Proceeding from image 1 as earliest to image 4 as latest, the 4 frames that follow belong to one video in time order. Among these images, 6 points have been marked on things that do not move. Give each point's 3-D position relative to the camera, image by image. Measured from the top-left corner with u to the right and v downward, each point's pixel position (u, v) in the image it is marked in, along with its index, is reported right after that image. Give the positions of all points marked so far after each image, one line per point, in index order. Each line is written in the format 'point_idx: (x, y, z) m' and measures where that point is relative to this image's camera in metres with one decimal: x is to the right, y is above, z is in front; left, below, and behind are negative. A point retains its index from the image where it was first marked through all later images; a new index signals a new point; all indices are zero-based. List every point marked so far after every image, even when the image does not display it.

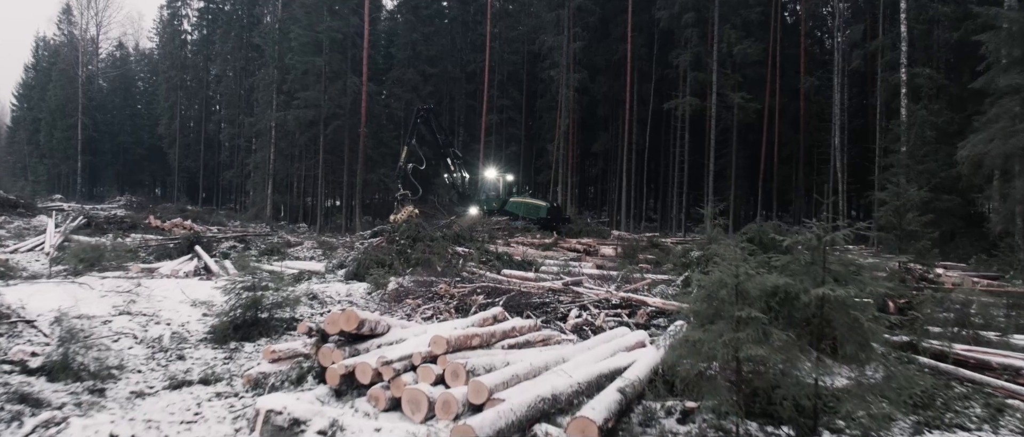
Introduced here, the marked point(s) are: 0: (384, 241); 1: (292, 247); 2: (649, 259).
0: (-2.6, -0.5, +11.8) m
1: (-6.7, -0.9, +17.8) m
2: (+3.7, -1.1, +16.1) m
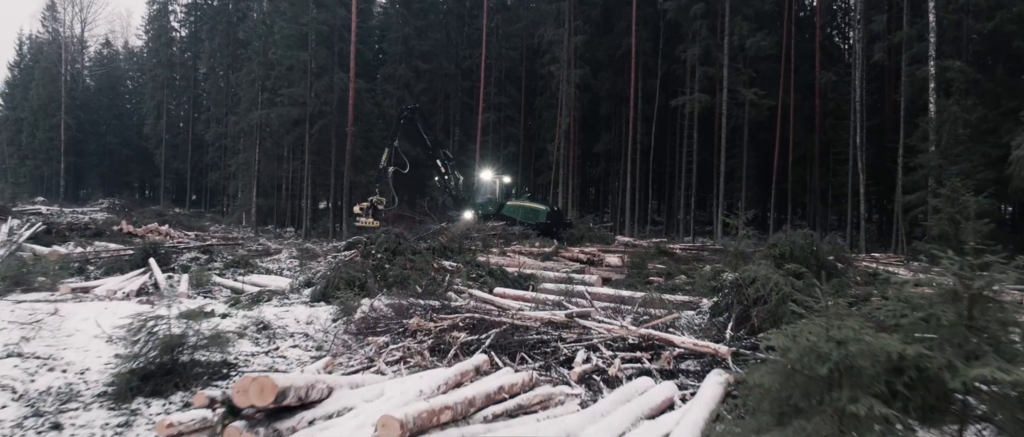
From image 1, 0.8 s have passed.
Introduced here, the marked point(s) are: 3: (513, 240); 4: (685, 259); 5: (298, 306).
0: (-2.7, -0.6, +10.3) m
1: (-6.8, -1.1, +16.3) m
2: (+3.6, -1.3, +14.5) m
3: (0.0, -0.7, +18.6) m
4: (+5.4, -1.4, +18.2) m
5: (-3.2, -1.3, +8.7) m
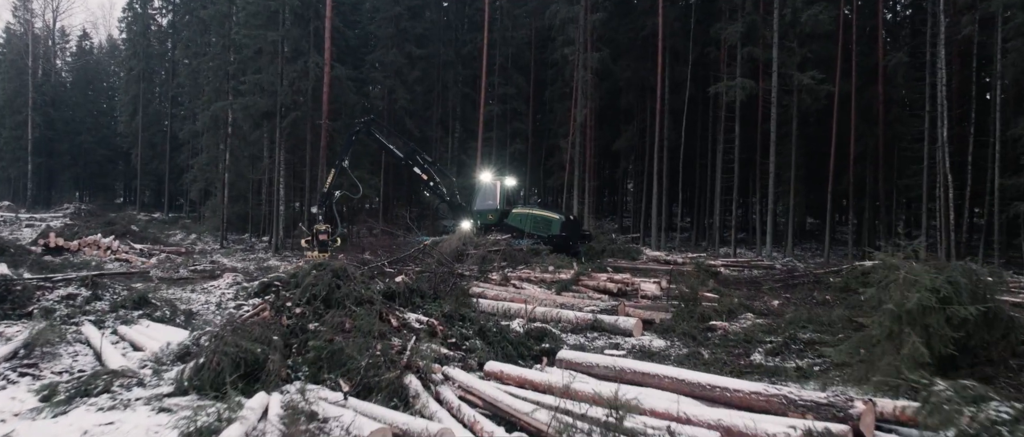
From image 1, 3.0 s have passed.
0: (-2.7, -0.9, +6.5) m
1: (-6.7, -1.4, +12.6) m
2: (+3.7, -1.6, +10.7) m
3: (+0.2, -1.0, +14.8) m
4: (+5.5, -1.7, +14.4) m
5: (-3.1, -1.6, +5.0) m
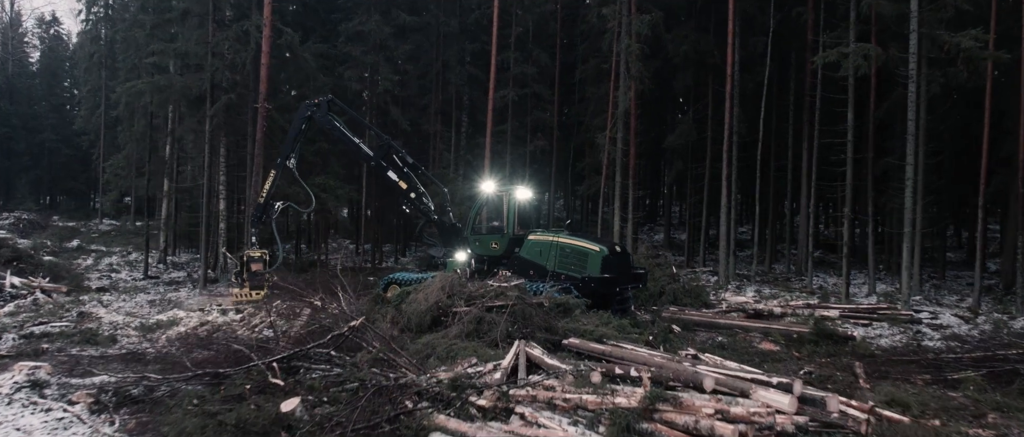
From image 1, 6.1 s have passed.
0: (-2.8, -1.6, +0.8) m
1: (-6.6, -2.0, +7.1) m
2: (+3.7, -2.3, +4.7) m
3: (+0.4, -1.7, +9.0) m
4: (+5.7, -2.3, +8.3) m
5: (-3.4, -2.2, -0.7) m
